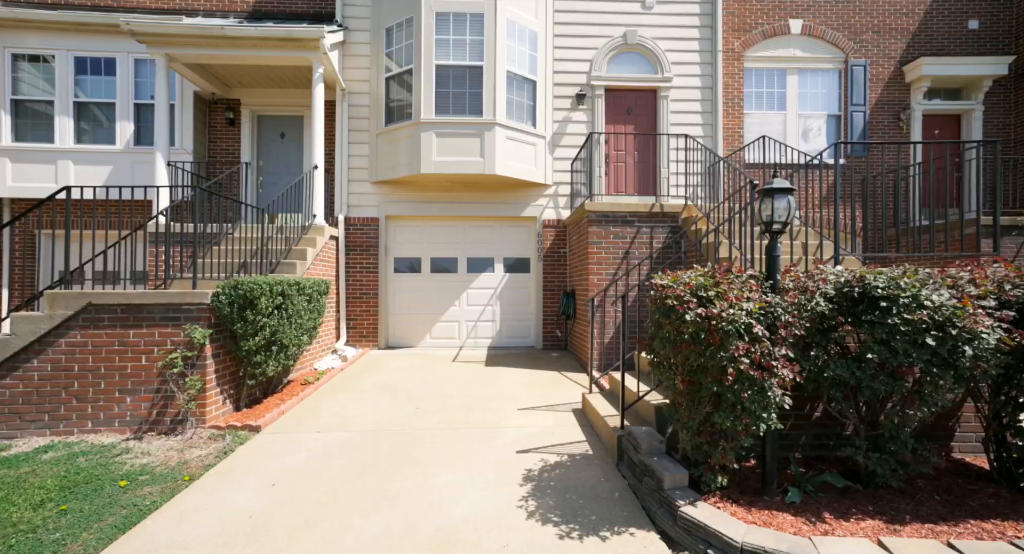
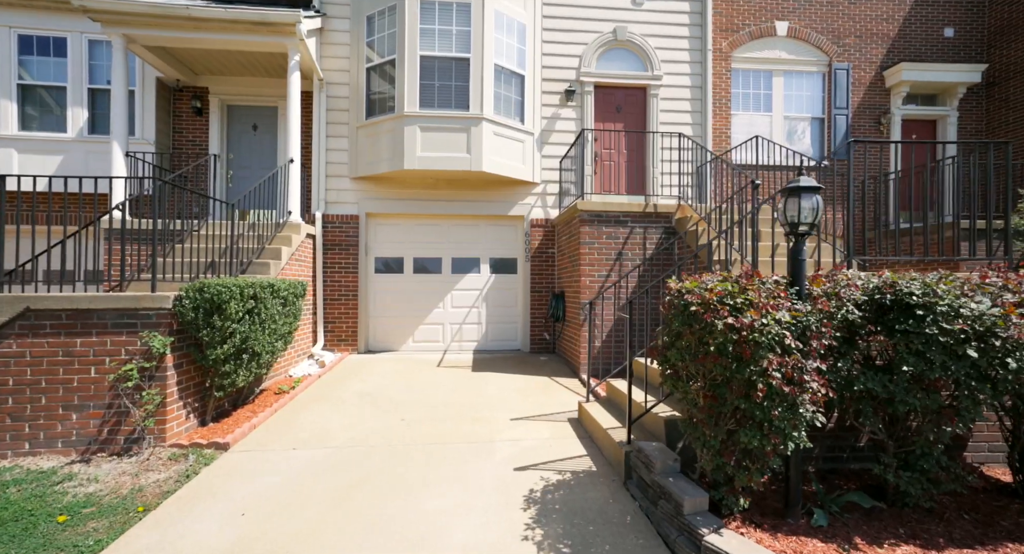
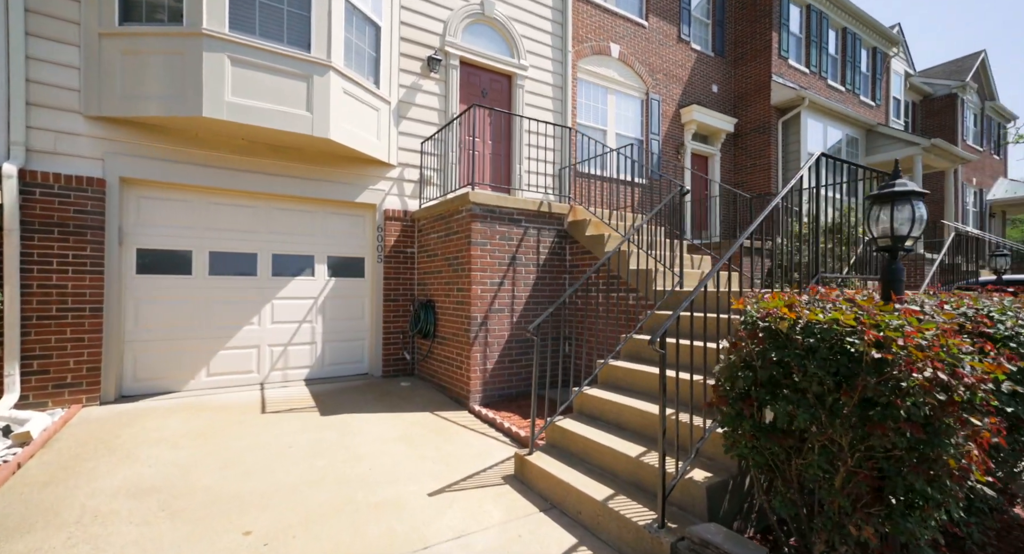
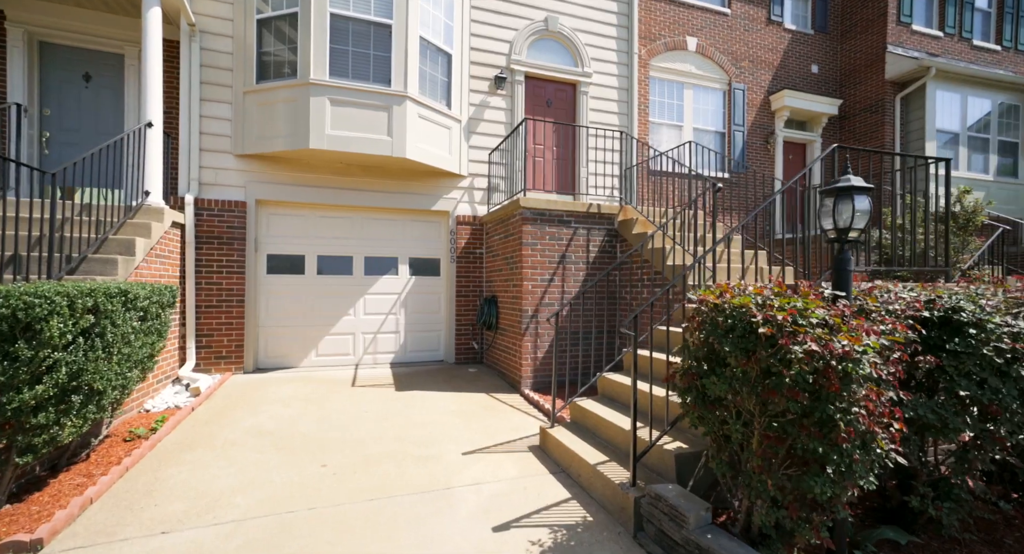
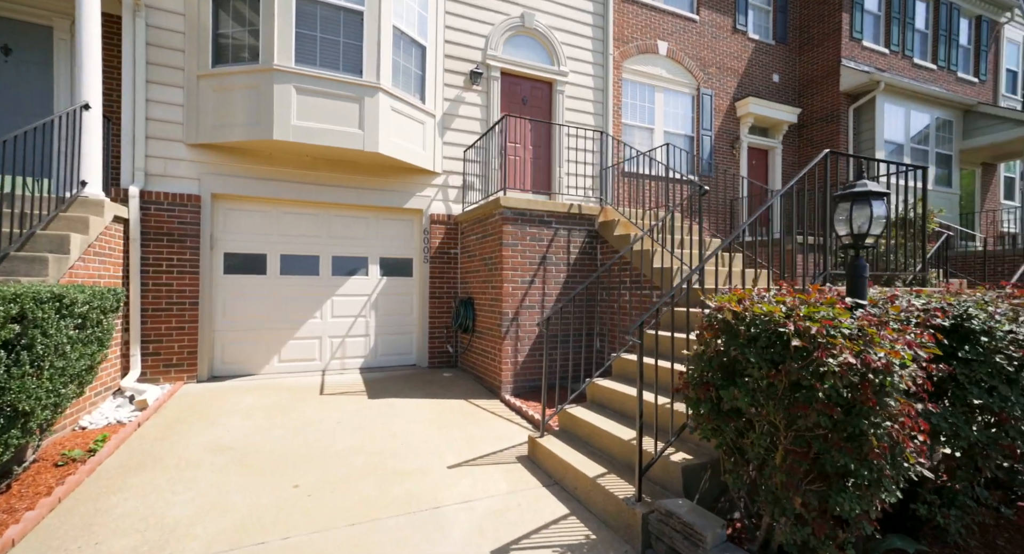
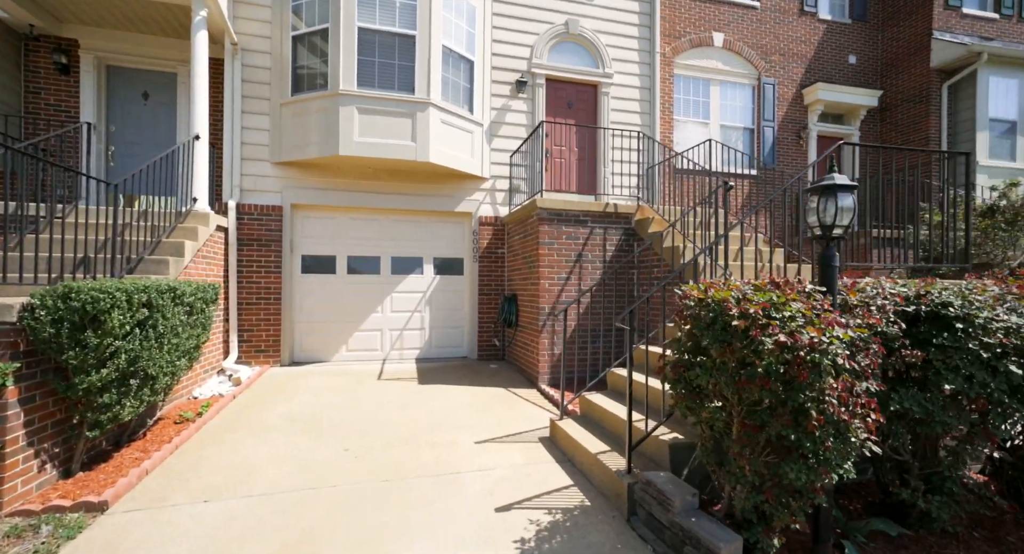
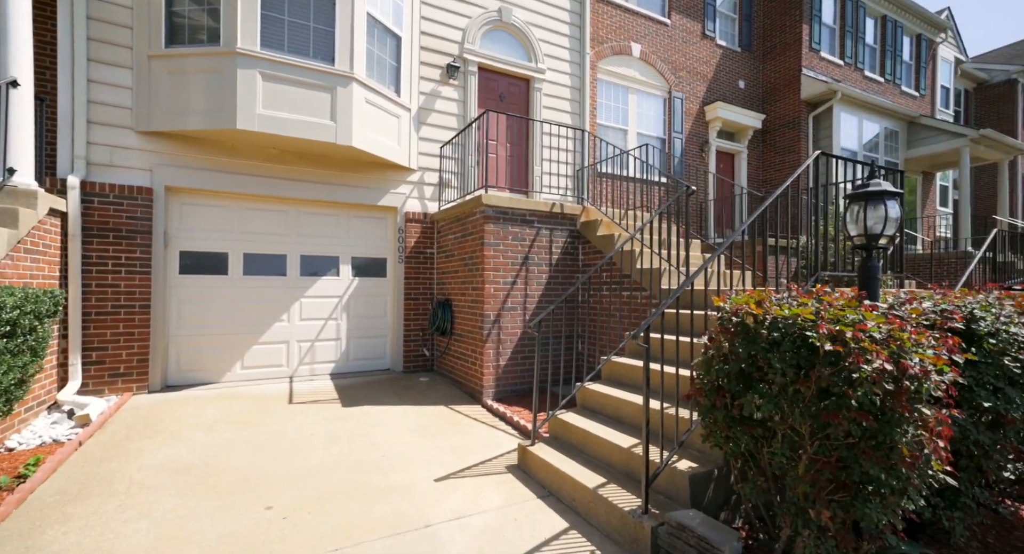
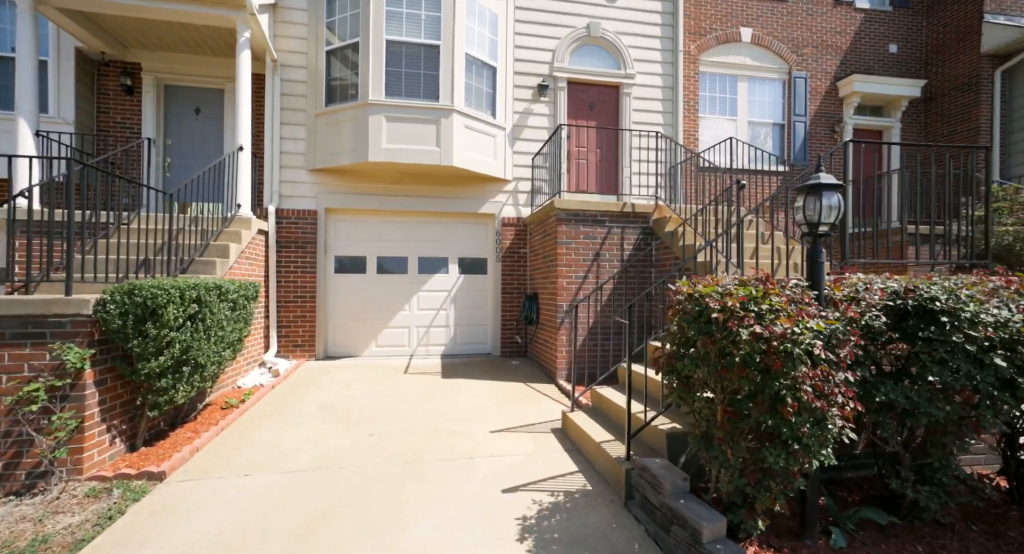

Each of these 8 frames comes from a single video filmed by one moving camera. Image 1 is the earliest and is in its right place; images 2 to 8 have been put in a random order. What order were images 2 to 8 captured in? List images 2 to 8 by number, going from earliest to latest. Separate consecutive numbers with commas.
2, 8, 6, 4, 5, 7, 3
